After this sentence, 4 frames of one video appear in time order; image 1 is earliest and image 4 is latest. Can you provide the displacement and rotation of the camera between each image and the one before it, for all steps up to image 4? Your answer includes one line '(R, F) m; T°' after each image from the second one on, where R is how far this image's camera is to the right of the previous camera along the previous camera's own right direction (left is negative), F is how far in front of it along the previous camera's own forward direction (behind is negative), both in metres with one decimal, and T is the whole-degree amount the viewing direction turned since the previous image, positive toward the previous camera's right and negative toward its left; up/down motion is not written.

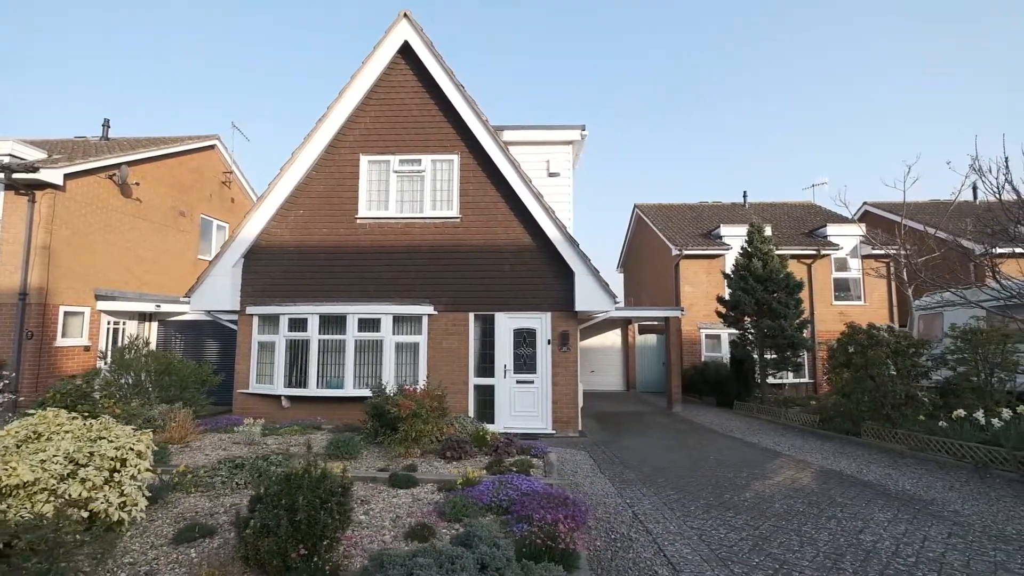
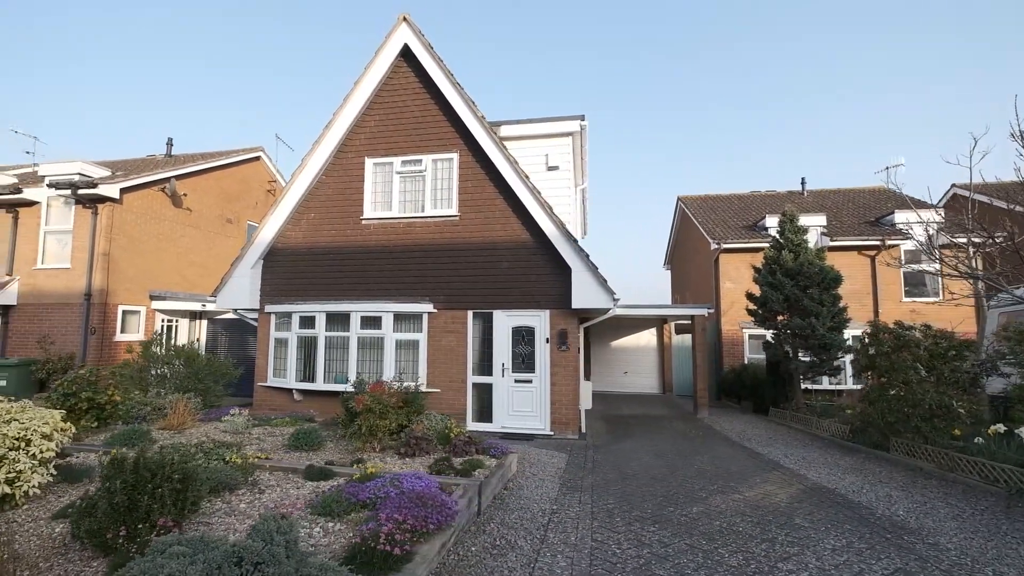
(+1.7, +0.3) m; -9°
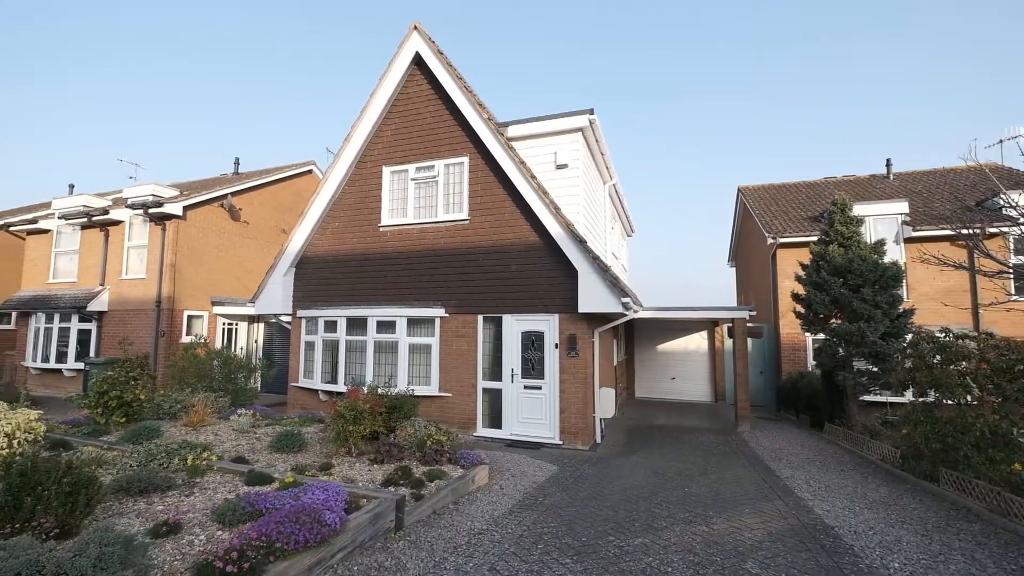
(+1.6, +0.4) m; -10°
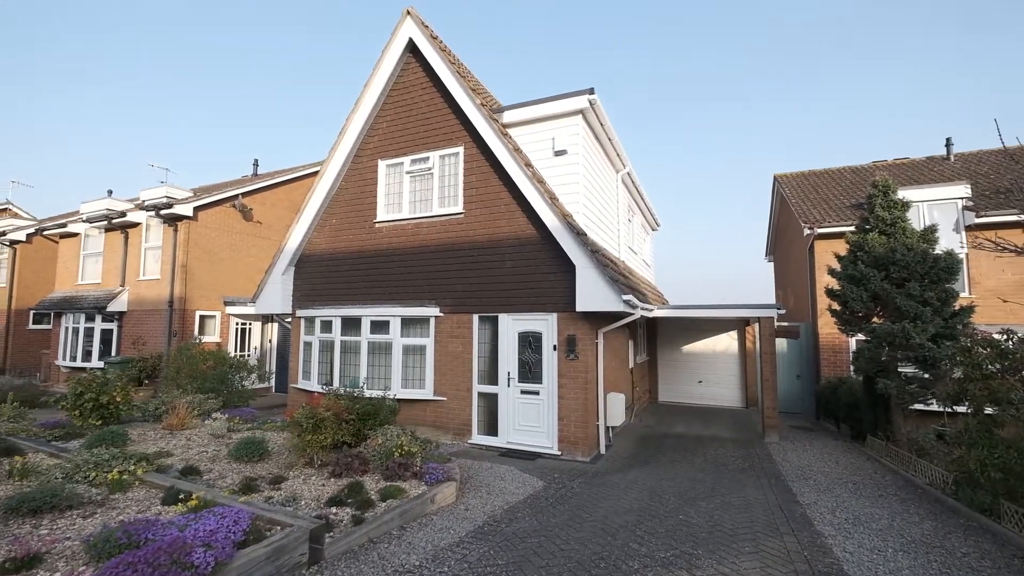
(+0.9, +0.8) m; -5°
